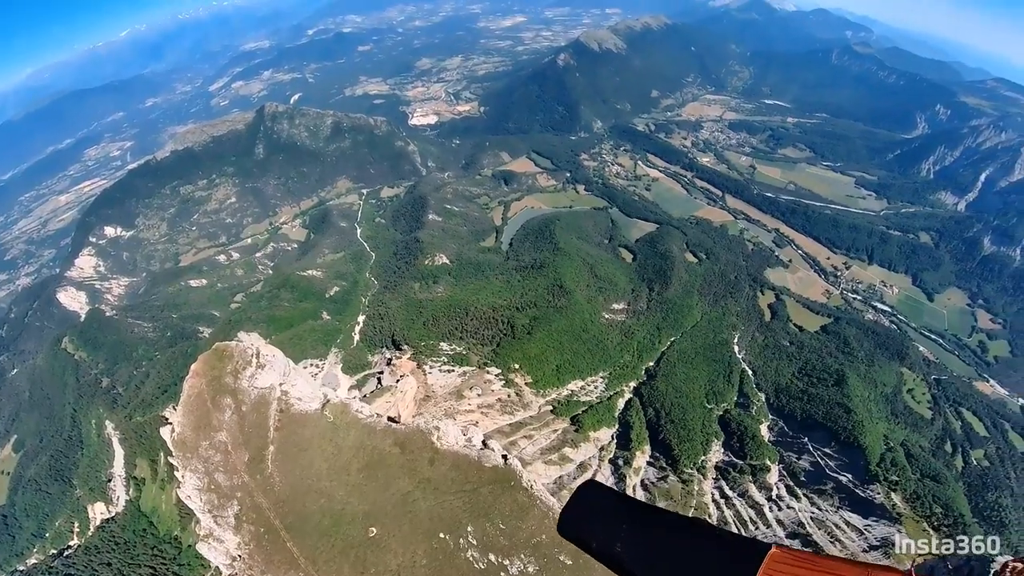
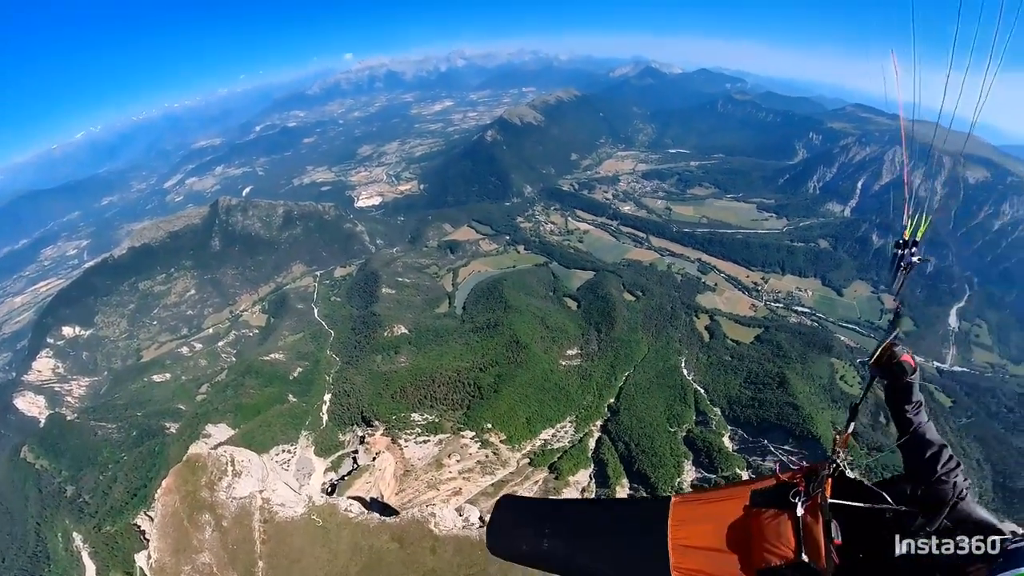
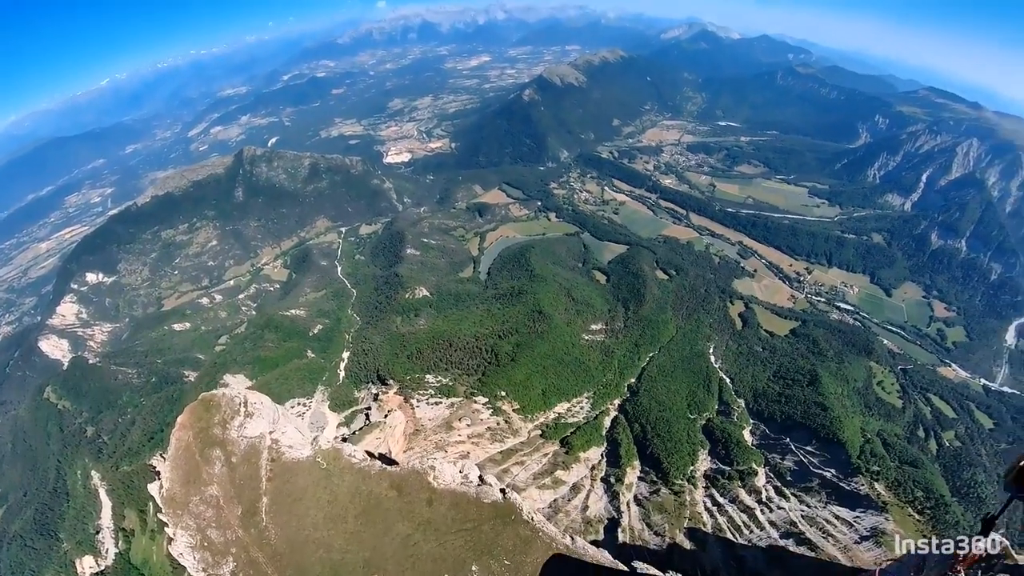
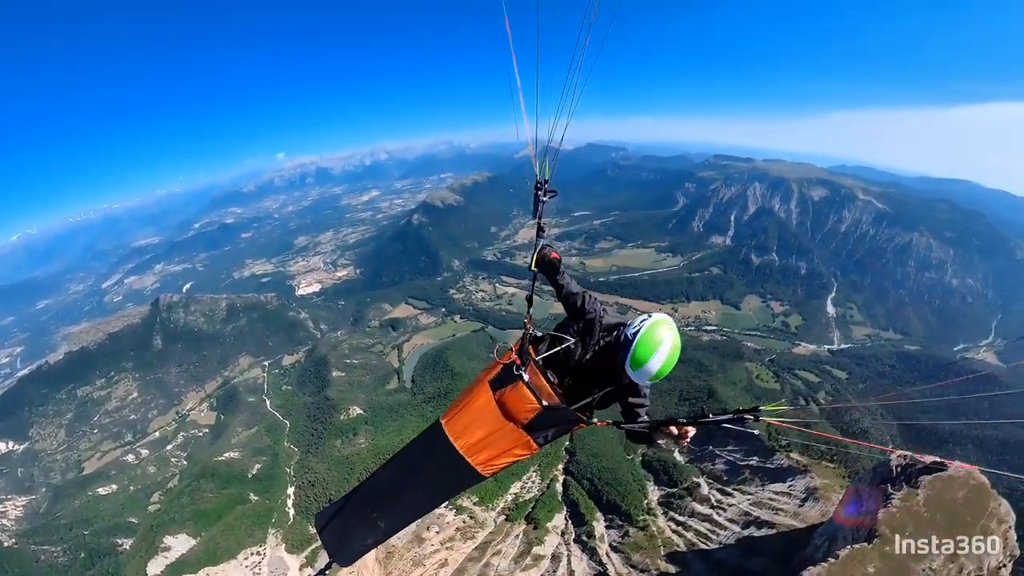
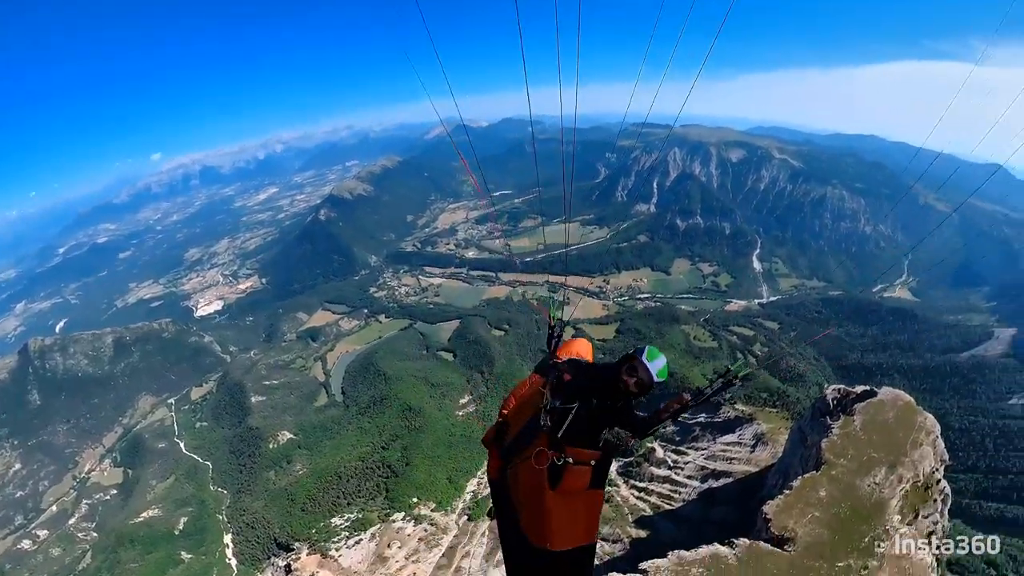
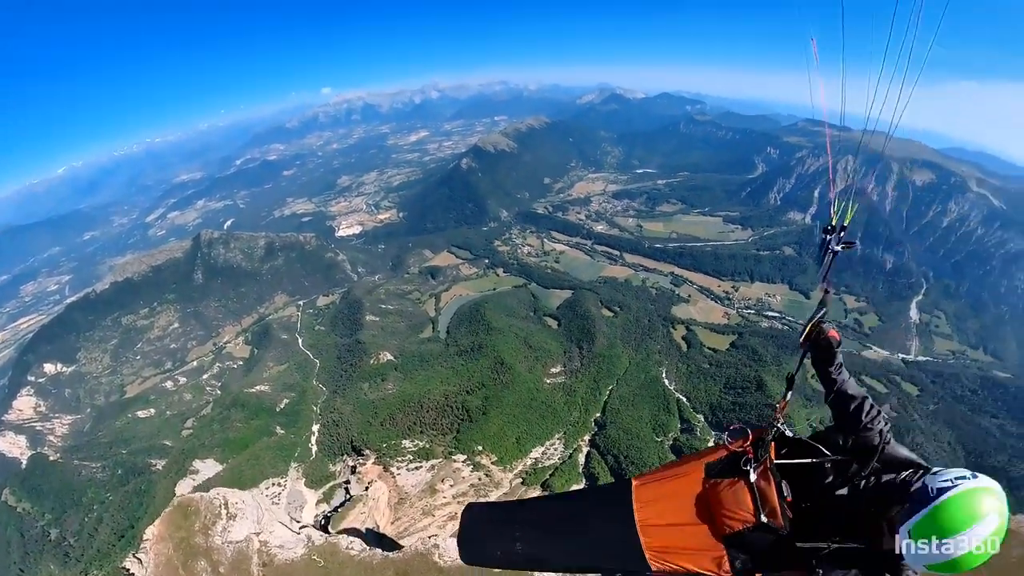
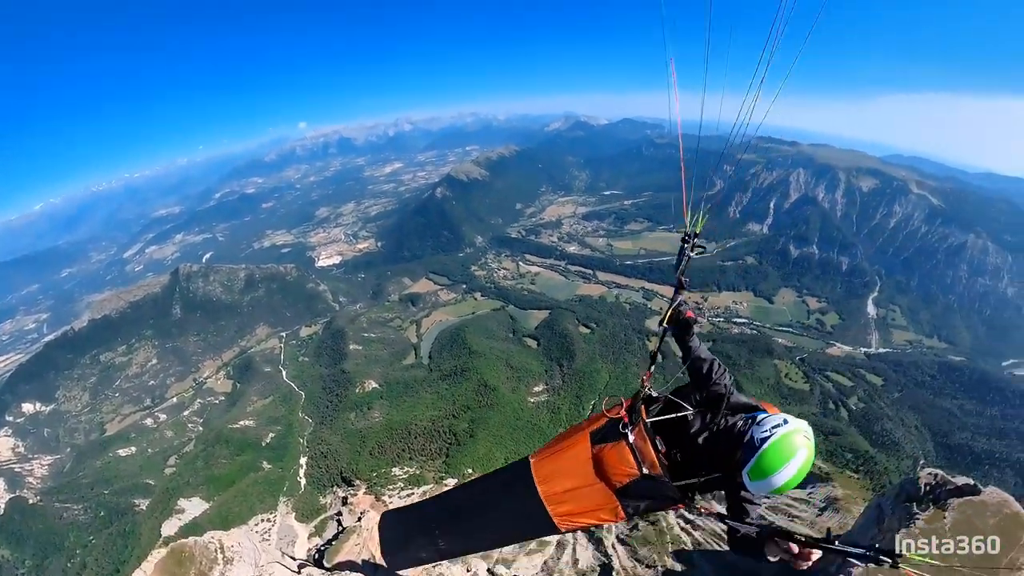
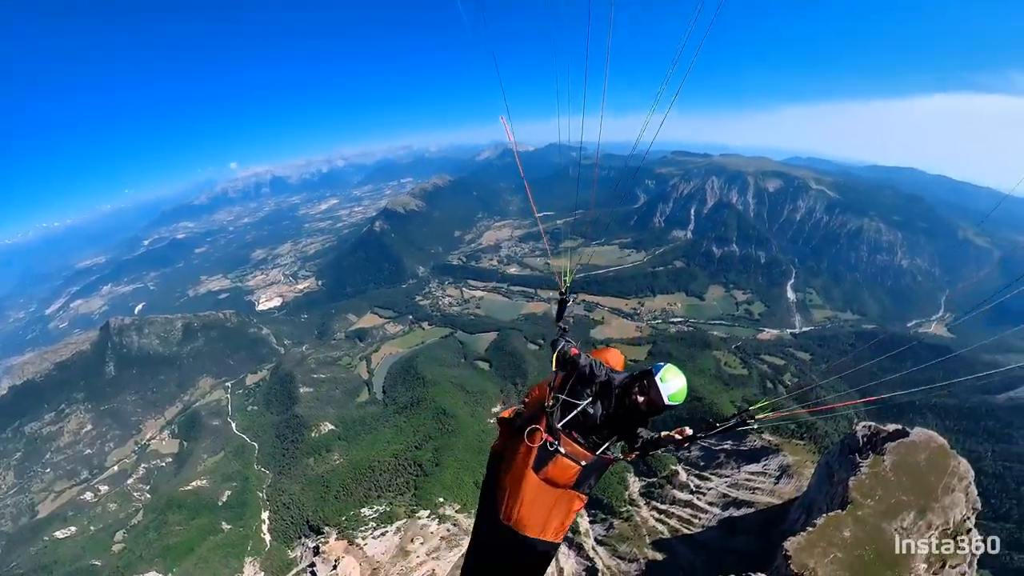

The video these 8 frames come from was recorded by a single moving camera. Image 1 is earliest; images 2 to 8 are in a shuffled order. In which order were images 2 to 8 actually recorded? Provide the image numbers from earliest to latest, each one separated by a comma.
3, 2, 6, 7, 4, 8, 5
